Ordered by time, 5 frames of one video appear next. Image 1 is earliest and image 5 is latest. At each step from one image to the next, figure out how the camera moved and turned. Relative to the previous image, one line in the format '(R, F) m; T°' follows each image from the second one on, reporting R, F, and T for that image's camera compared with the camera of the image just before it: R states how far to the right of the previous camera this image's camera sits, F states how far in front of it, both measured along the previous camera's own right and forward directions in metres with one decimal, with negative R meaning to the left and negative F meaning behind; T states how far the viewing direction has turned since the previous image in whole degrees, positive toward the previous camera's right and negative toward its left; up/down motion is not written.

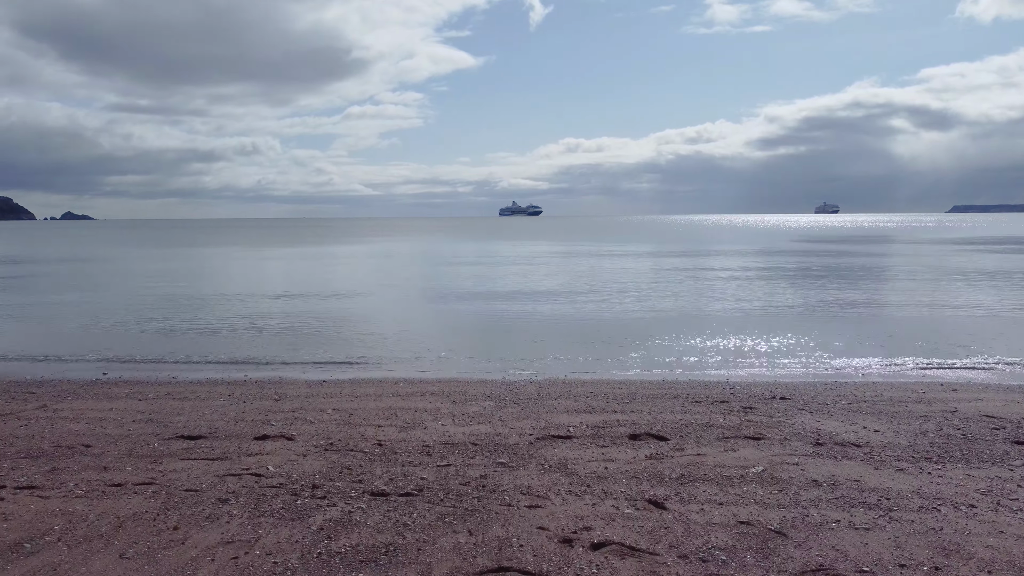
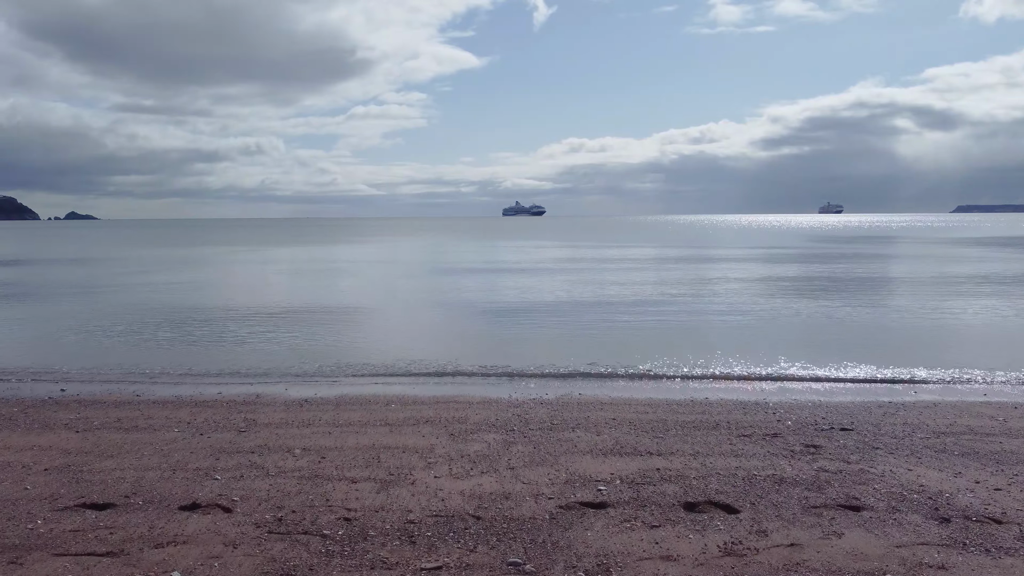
(-0.1, +1.7) m; 0°
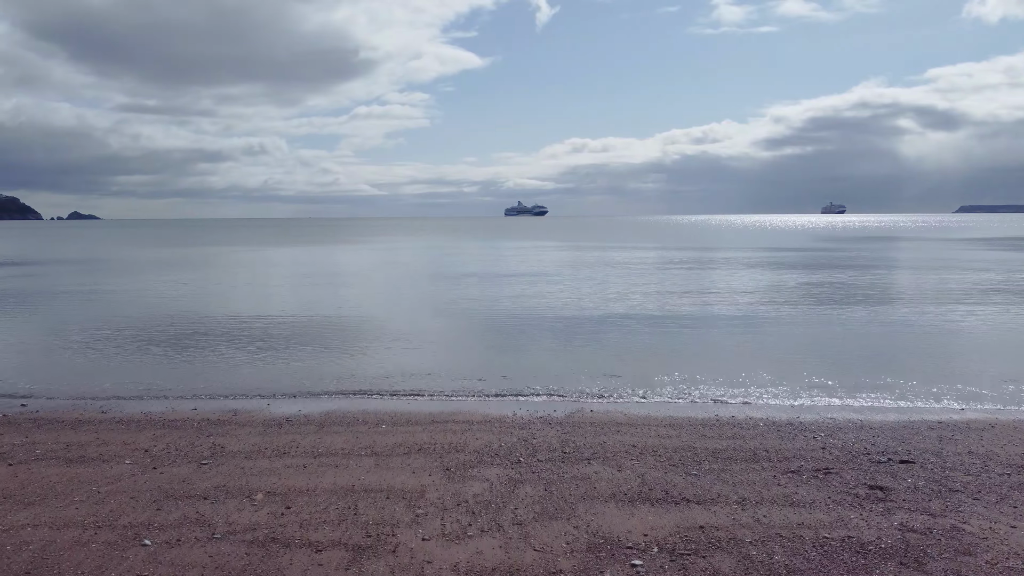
(0.0, +1.2) m; 0°
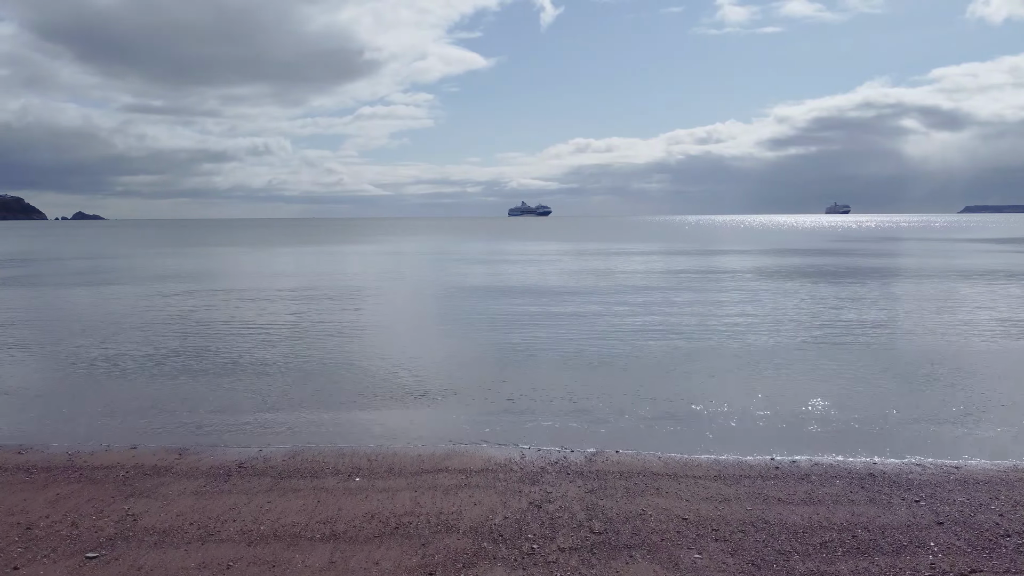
(0.0, +2.2) m; 0°
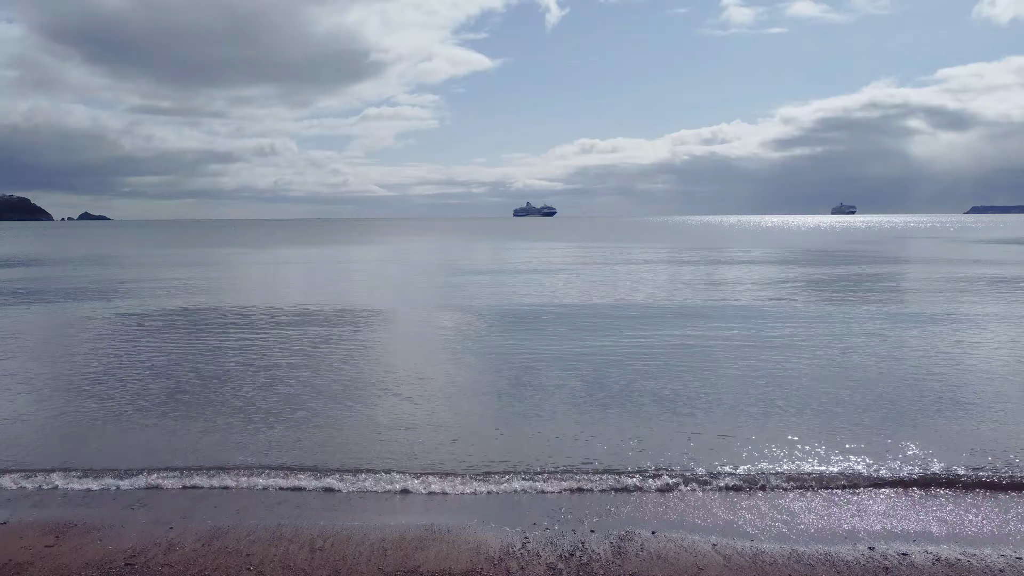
(0.0, +2.5) m; 0°
